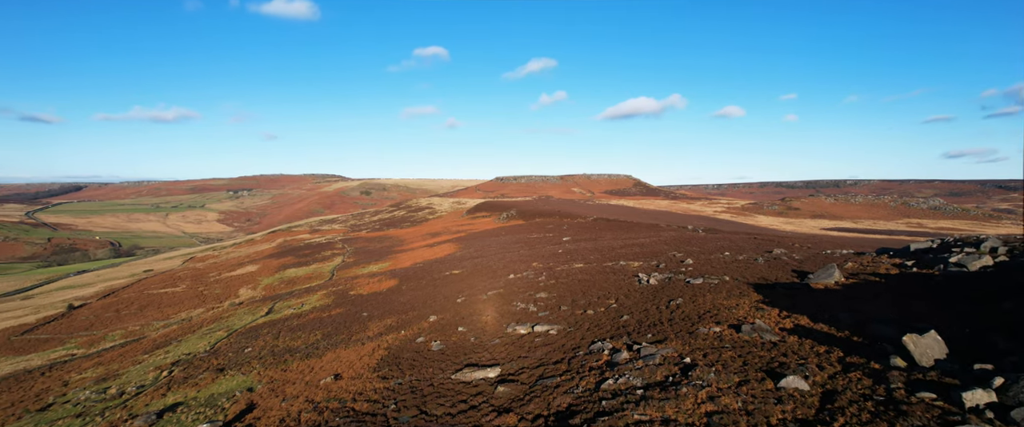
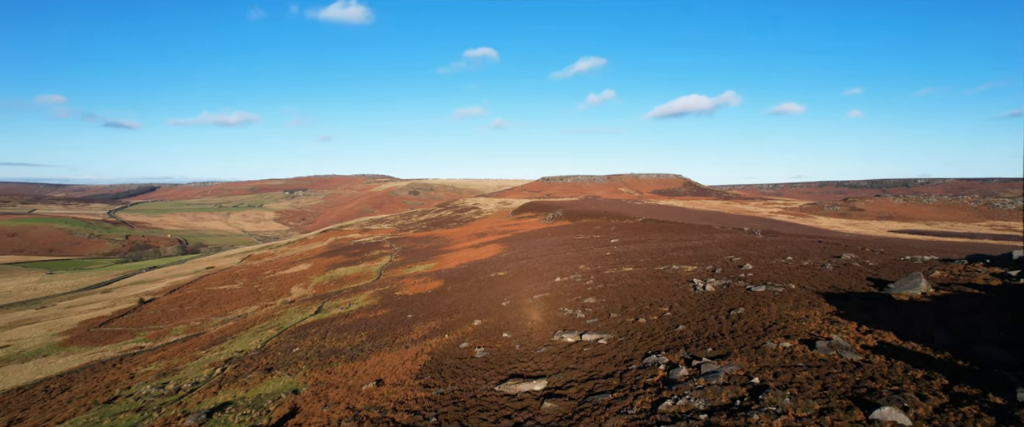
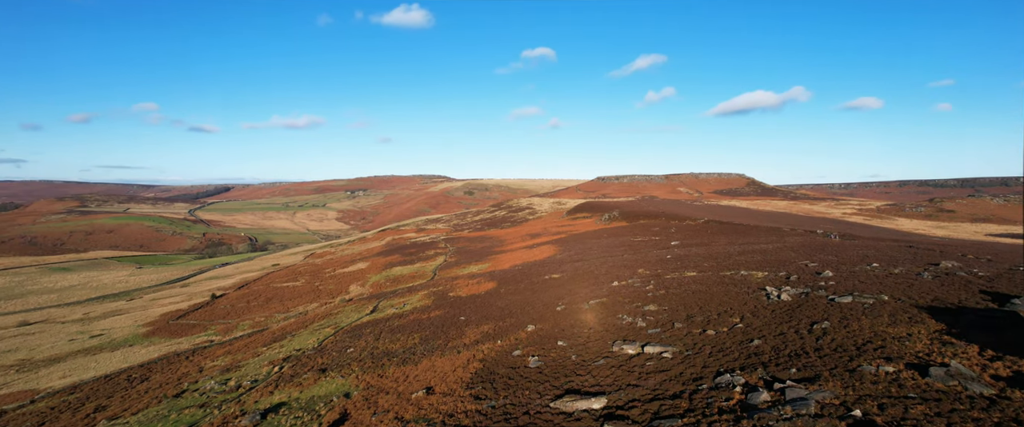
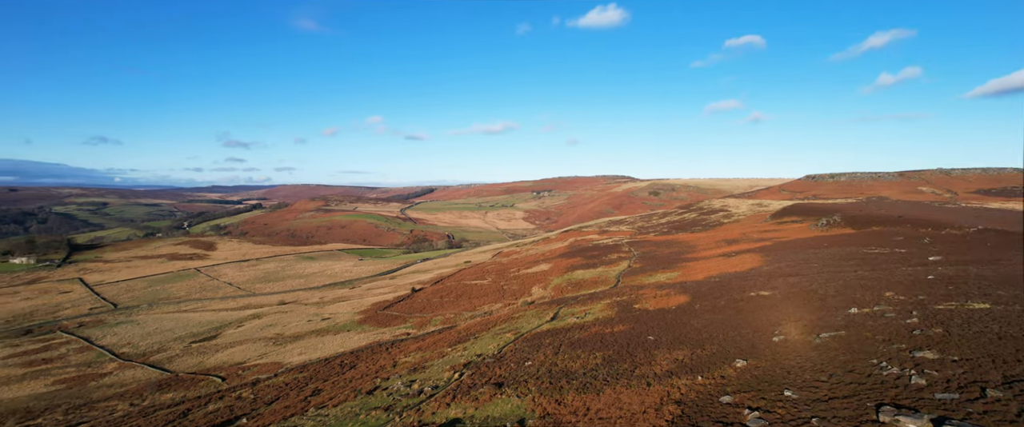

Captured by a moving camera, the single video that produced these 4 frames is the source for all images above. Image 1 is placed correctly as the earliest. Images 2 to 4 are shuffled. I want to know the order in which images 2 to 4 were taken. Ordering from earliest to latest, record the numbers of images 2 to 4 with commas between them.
2, 3, 4
